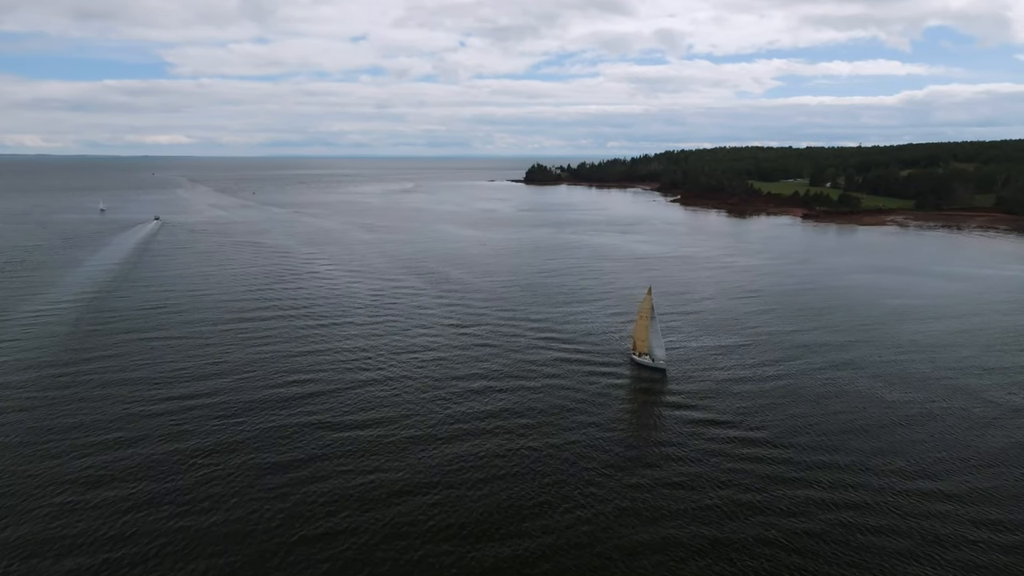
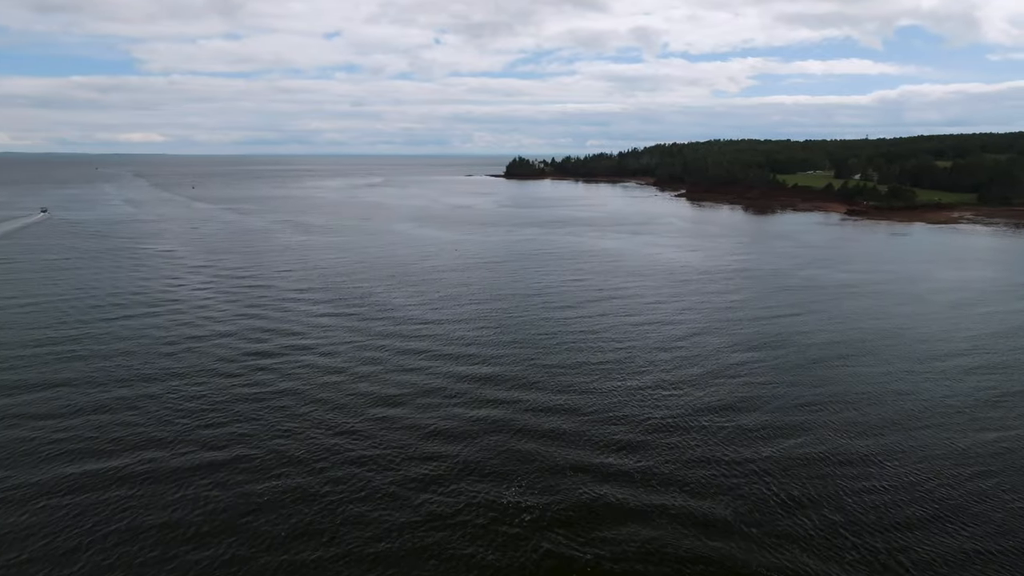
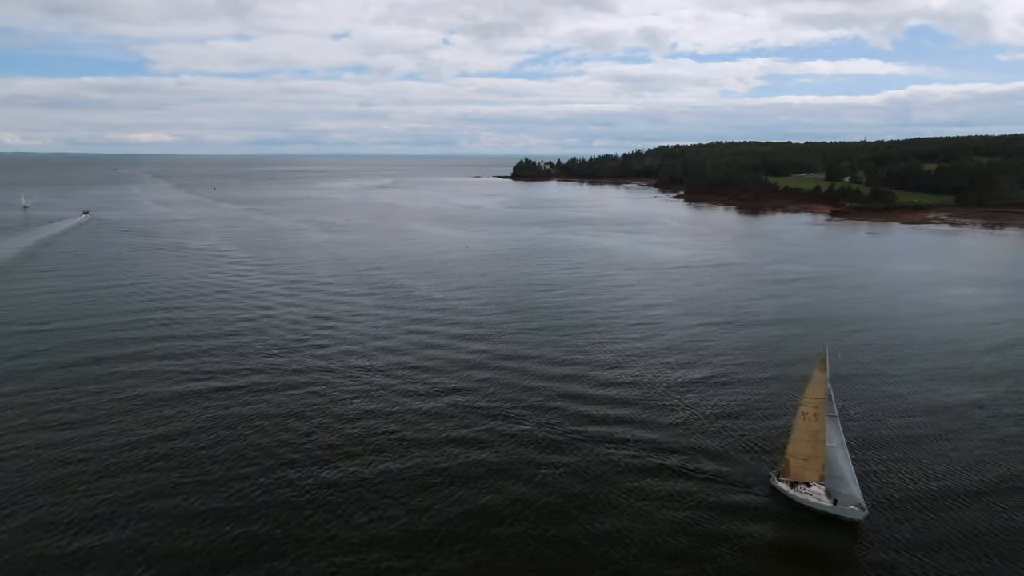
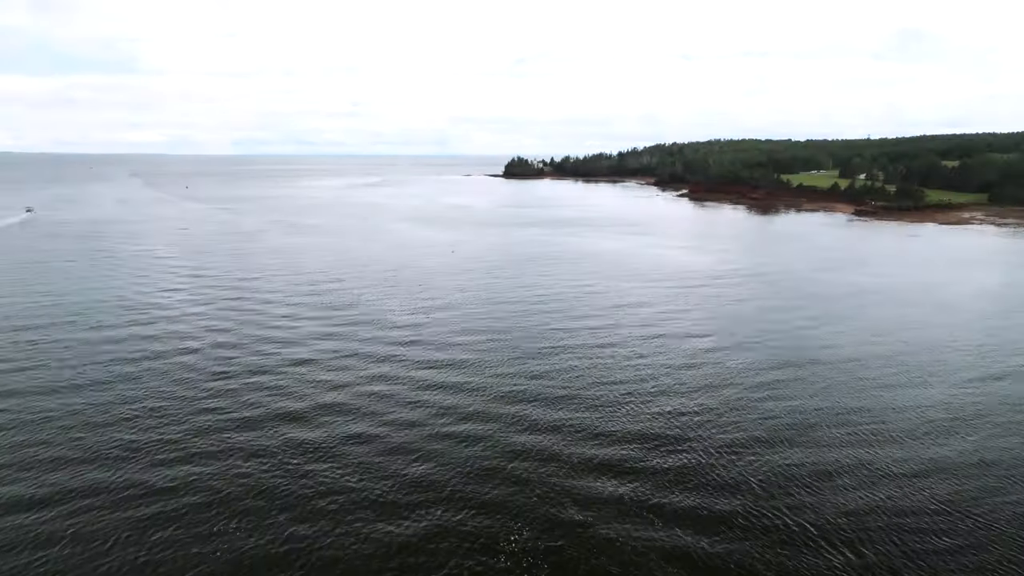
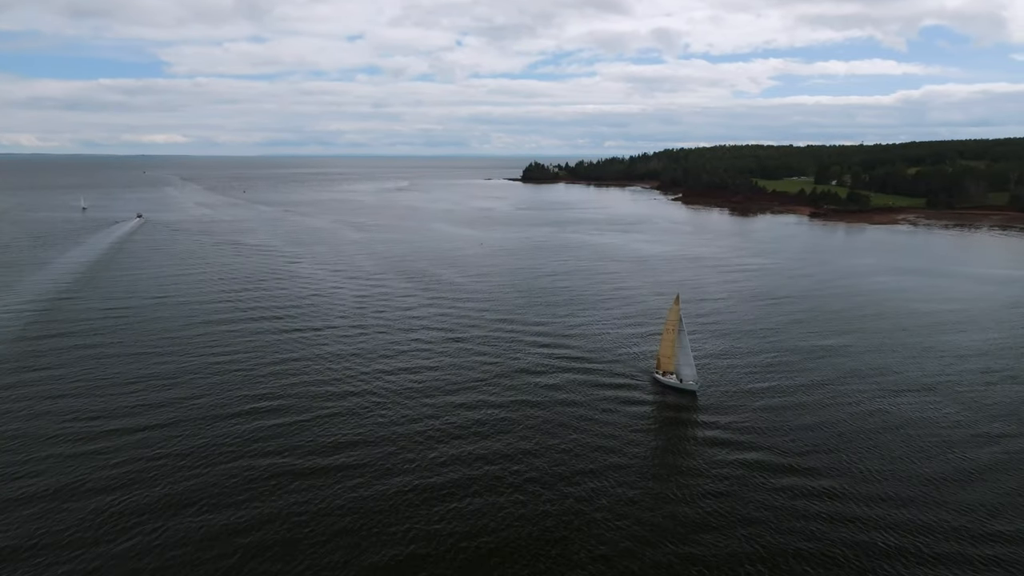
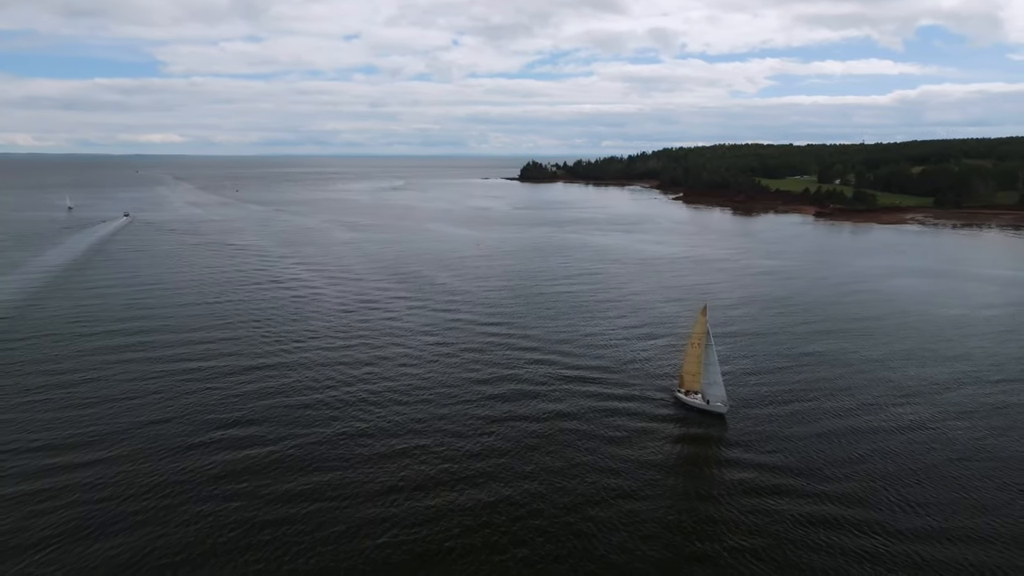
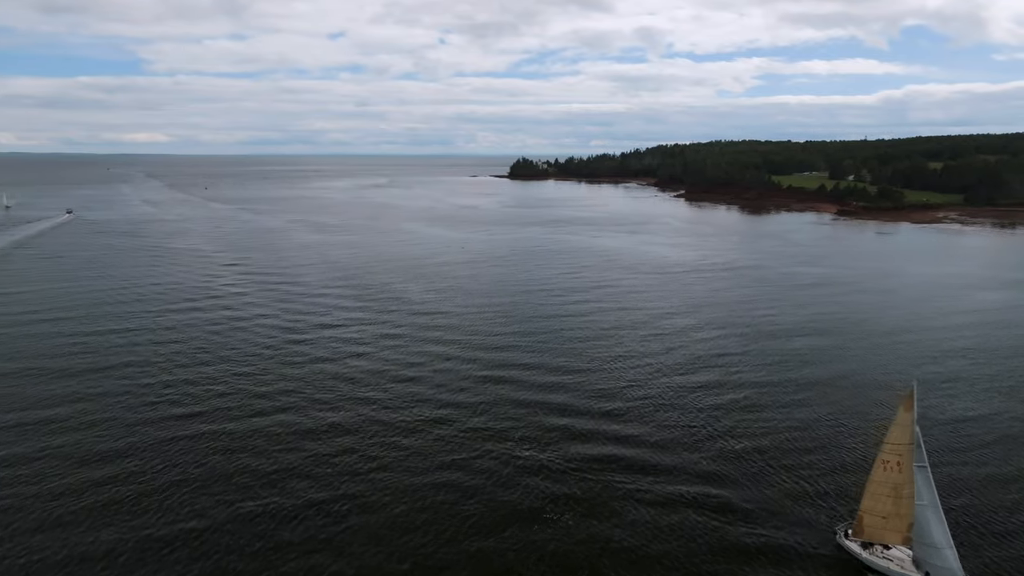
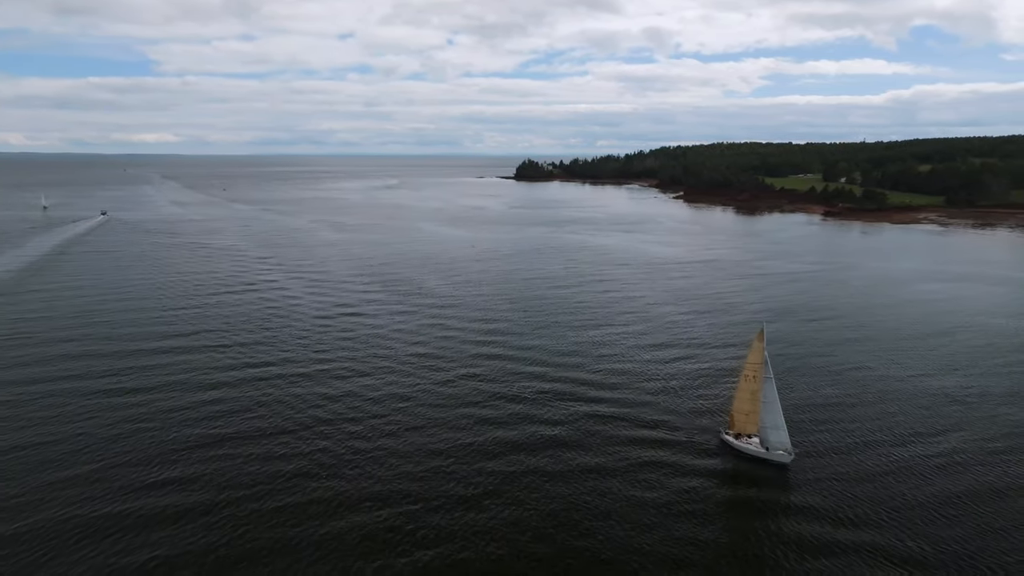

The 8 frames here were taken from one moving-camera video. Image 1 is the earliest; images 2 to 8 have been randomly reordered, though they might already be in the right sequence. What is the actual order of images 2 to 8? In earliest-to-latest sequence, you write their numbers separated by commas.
5, 6, 8, 3, 7, 2, 4
